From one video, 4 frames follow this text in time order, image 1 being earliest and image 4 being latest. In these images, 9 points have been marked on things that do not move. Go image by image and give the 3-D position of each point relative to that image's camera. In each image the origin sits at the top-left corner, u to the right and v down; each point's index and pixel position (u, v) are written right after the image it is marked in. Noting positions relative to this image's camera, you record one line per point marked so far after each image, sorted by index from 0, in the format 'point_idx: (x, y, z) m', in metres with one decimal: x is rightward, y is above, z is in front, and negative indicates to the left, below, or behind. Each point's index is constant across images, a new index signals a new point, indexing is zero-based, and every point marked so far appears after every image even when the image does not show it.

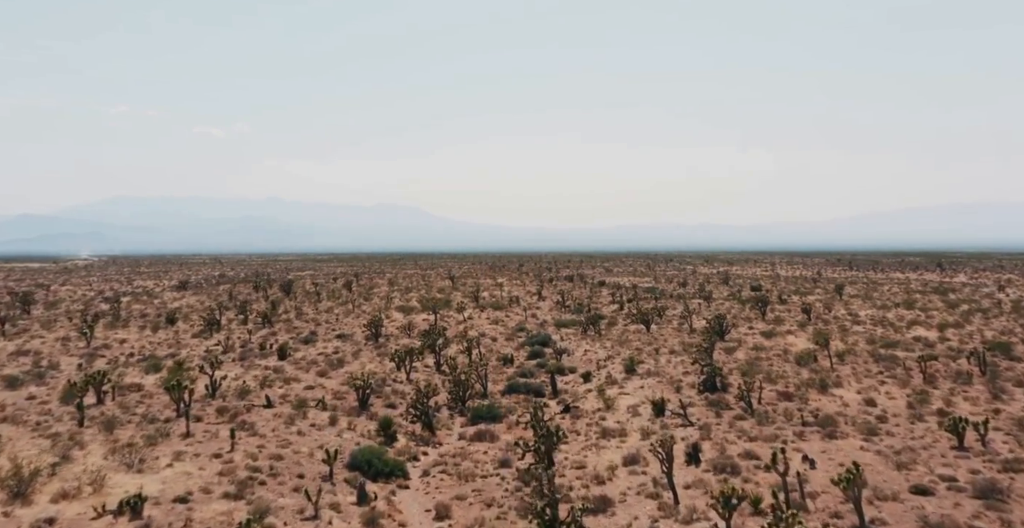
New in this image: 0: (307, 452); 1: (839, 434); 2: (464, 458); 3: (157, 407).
0: (-5.0, -4.6, +16.7) m
1: (+8.4, -4.4, +17.5) m
2: (-1.3, -5.1, +18.1) m
3: (-10.2, -4.1, +19.7) m
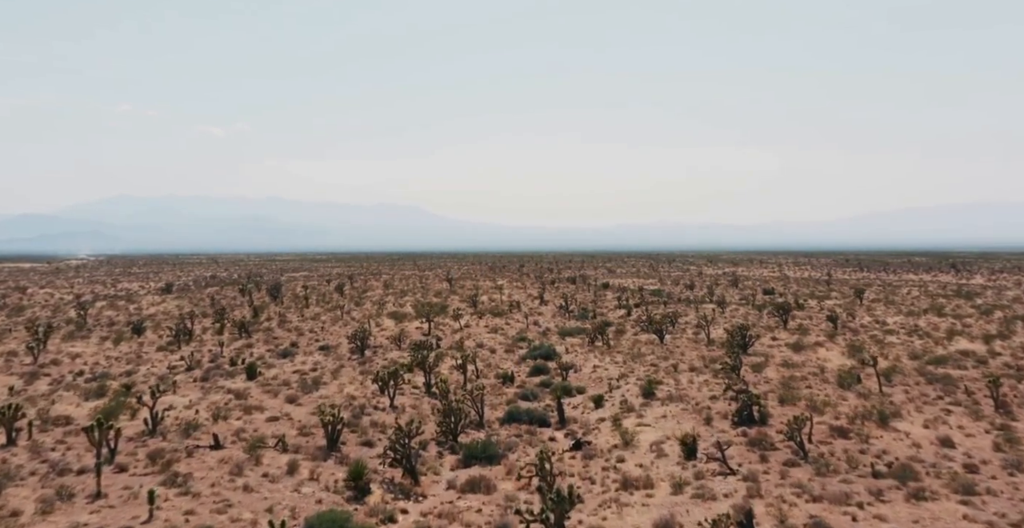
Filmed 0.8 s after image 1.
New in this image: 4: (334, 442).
0: (-5.0, -4.9, +13.1) m
1: (+8.4, -4.7, +13.9) m
2: (-1.3, -5.4, +14.4) m
3: (-10.2, -4.4, +16.0) m
4: (-4.6, -4.6, +17.8) m
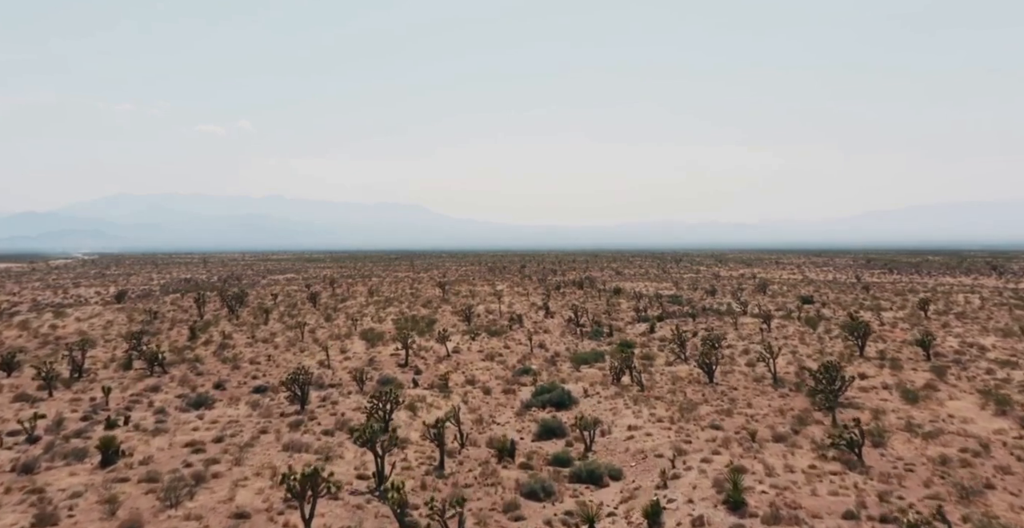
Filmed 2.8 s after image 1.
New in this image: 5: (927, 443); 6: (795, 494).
0: (-5.0, -5.5, +3.6) m
1: (+8.4, -5.2, +4.4) m
2: (-1.3, -6.0, +4.9) m
3: (-10.2, -5.0, +6.5) m
4: (-4.6, -5.2, +8.3) m
5: (+11.4, -4.9, +18.9) m
6: (+6.4, -5.1, +15.4) m
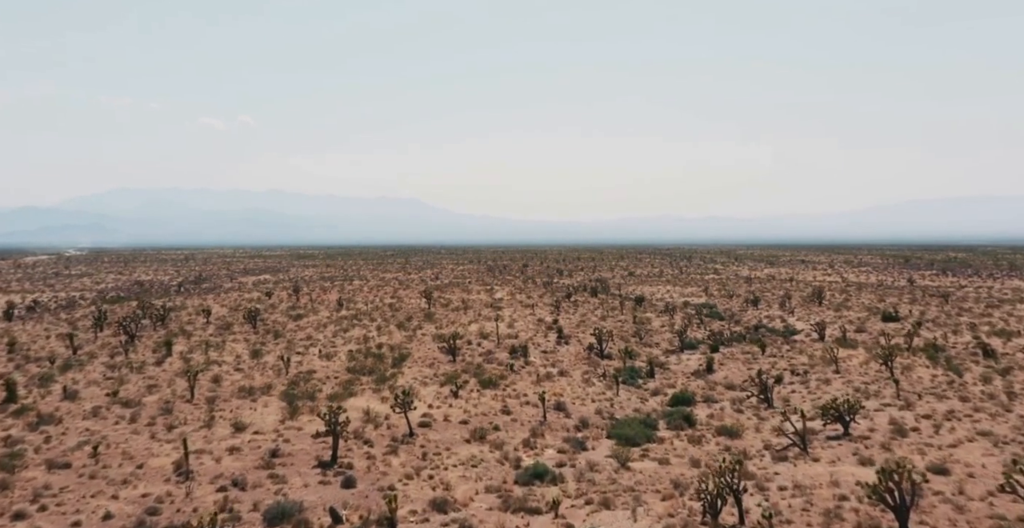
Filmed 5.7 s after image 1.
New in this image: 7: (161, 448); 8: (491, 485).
0: (-5.0, -6.4, -10.5) m
1: (+8.4, -6.2, -9.8) m
2: (-1.2, -6.9, -9.2) m
3: (-10.2, -5.9, -7.6) m
4: (-4.6, -6.1, -5.8) m
5: (+11.4, -5.8, +4.8) m
6: (+6.4, -6.0, +1.3) m
7: (-10.2, -5.3, +20.0) m
8: (-0.6, -6.0, +18.8) m
